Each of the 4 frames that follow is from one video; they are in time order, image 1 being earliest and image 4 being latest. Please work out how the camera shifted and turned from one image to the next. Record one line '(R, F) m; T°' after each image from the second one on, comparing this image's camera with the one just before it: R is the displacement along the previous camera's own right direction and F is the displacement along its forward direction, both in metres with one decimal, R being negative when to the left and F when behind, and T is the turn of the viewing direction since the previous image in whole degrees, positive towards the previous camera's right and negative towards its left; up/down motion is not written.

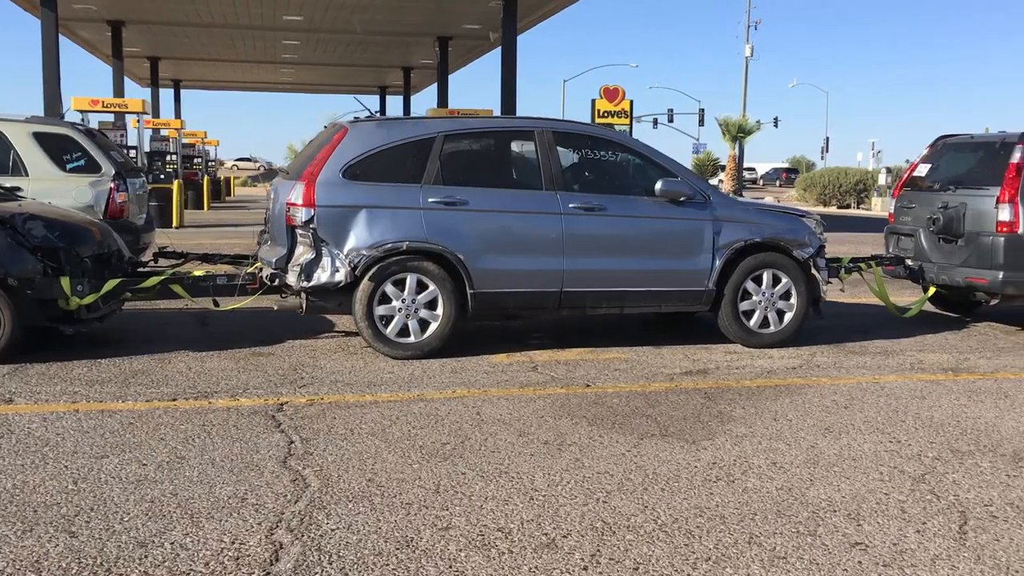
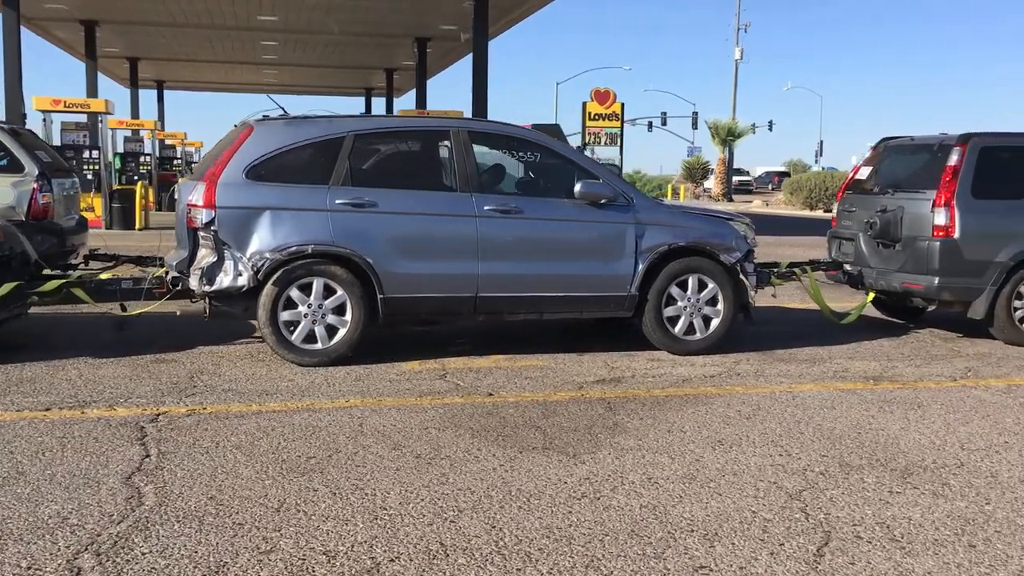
(+0.7, +0.2) m; 0°
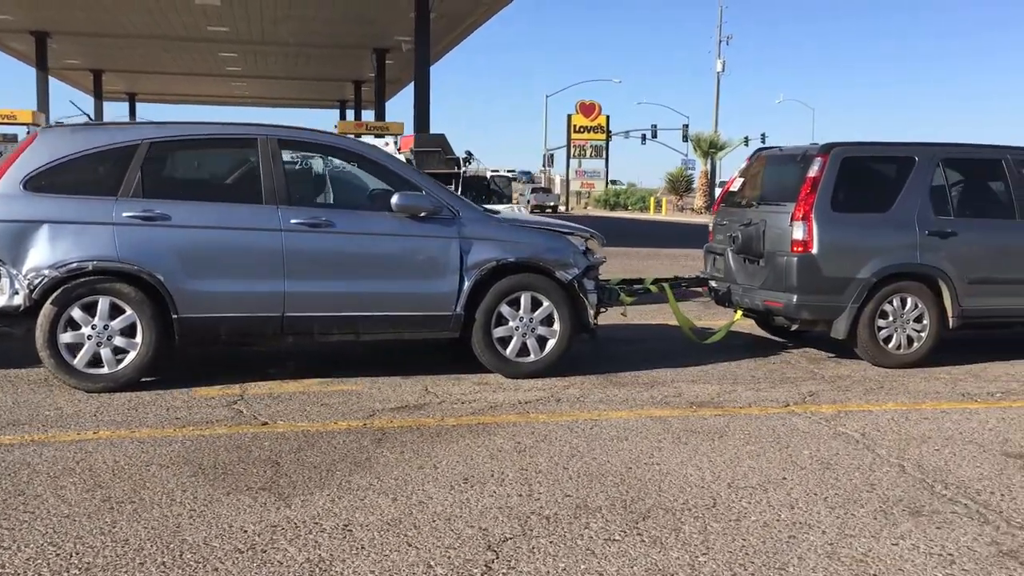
(+1.5, +0.4) m; 0°
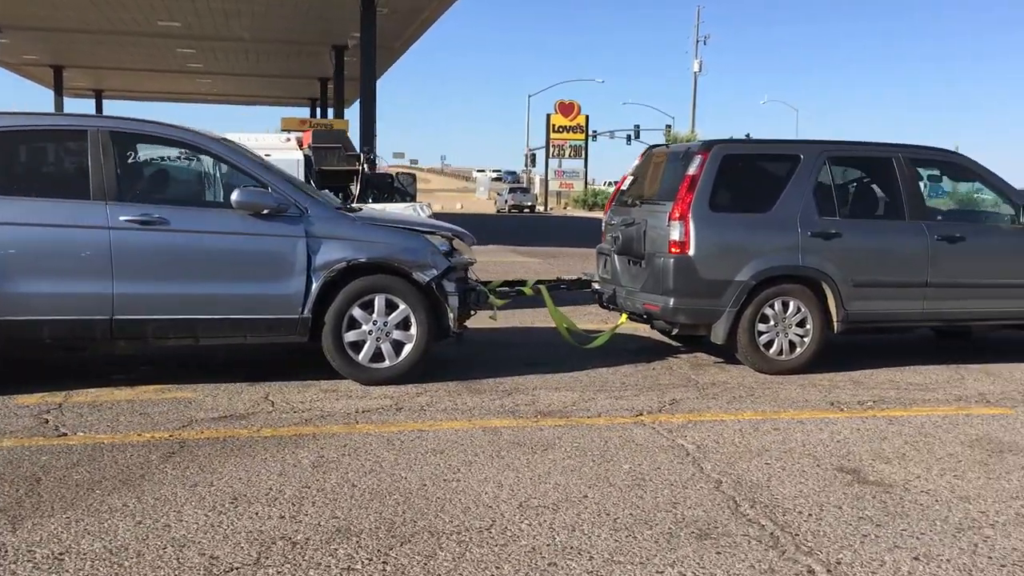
(+1.1, +0.3) m; +1°
